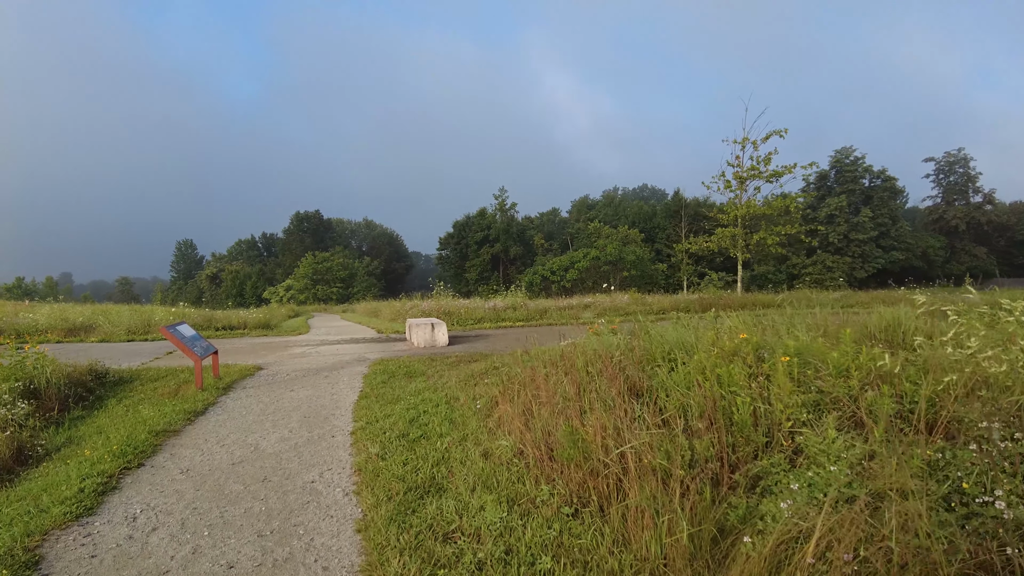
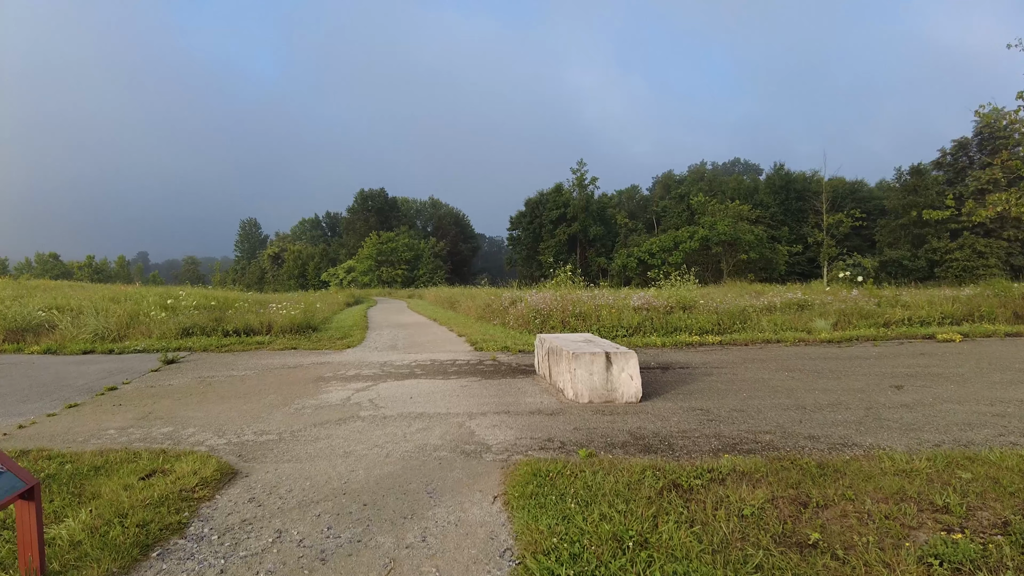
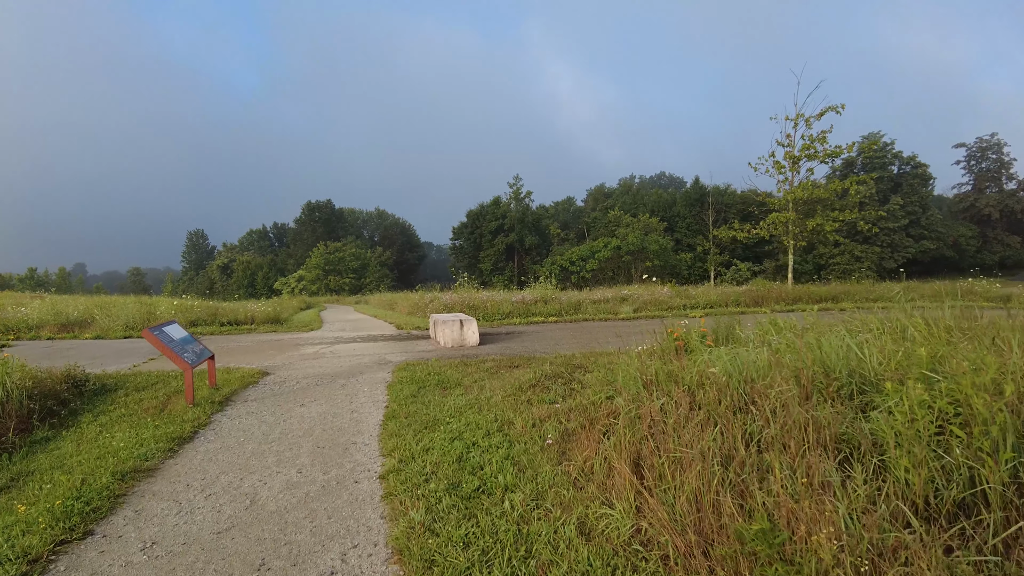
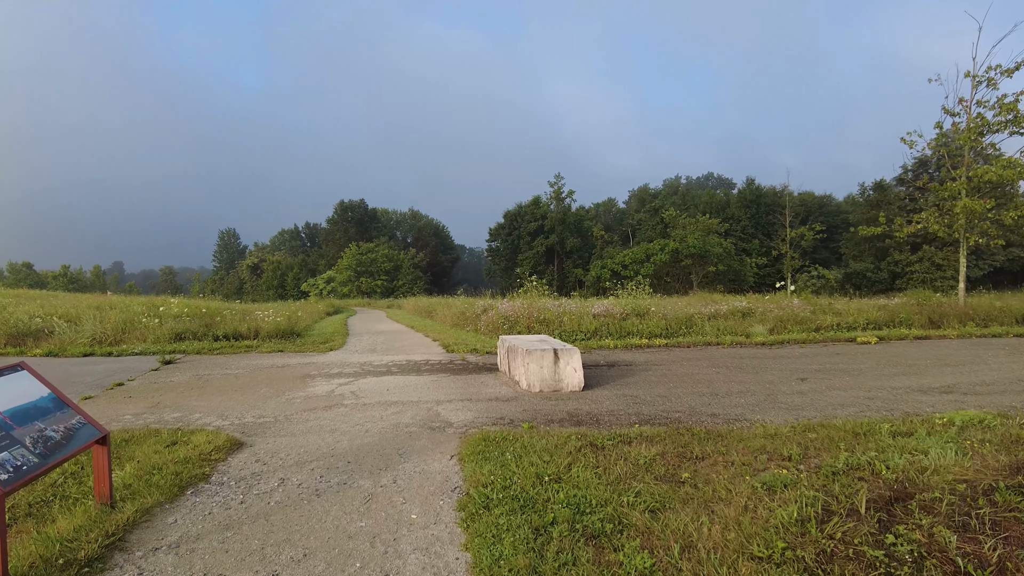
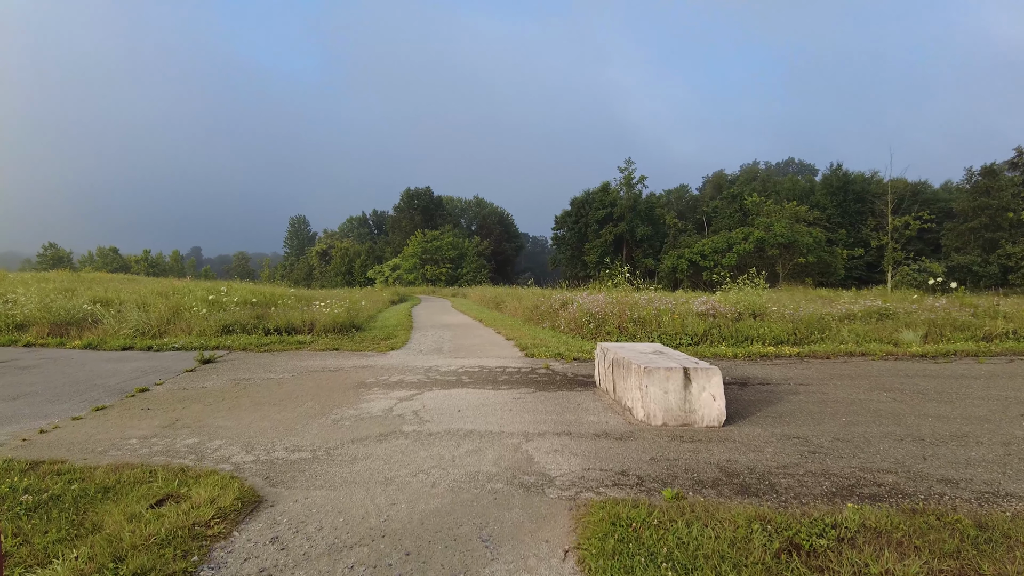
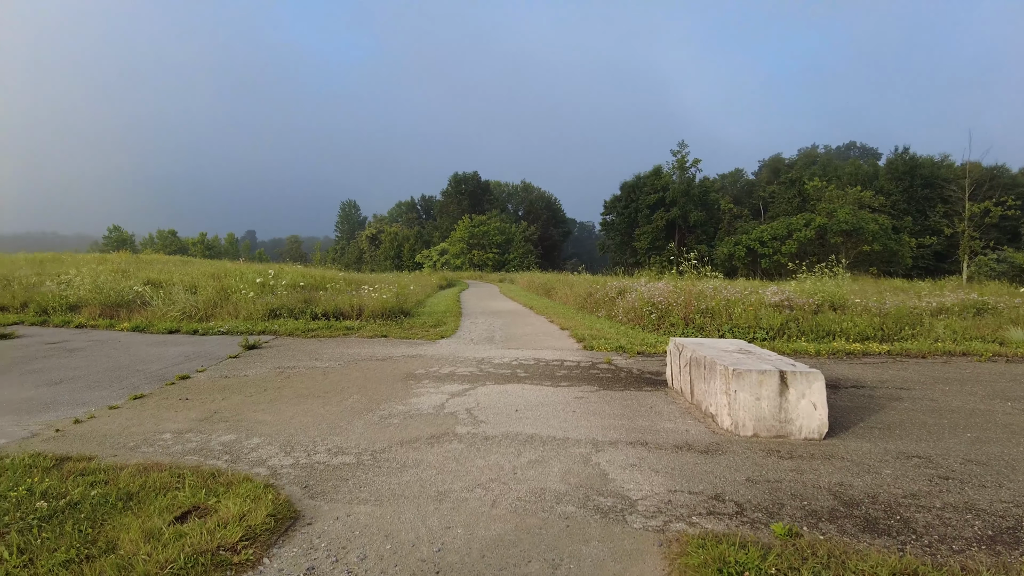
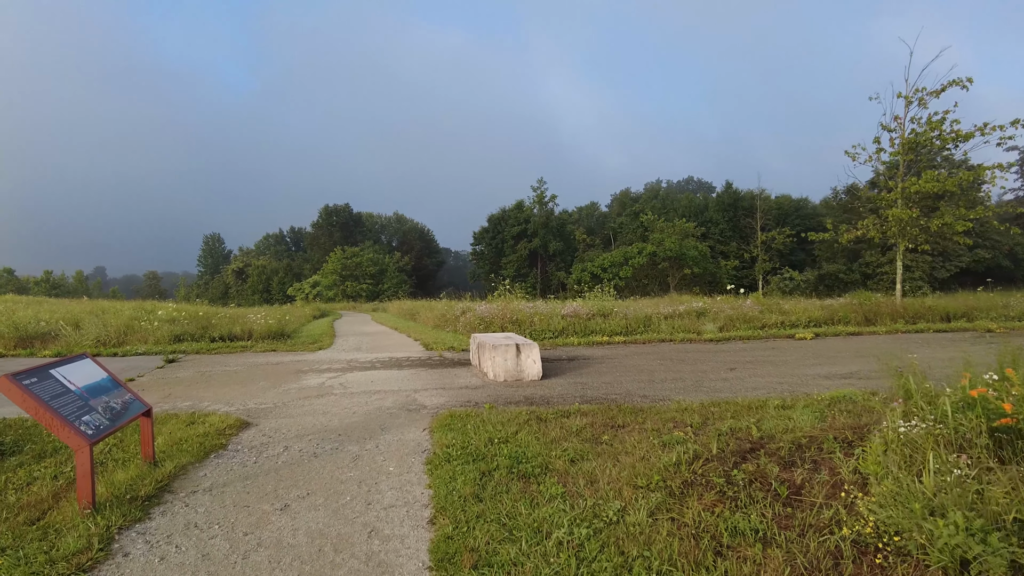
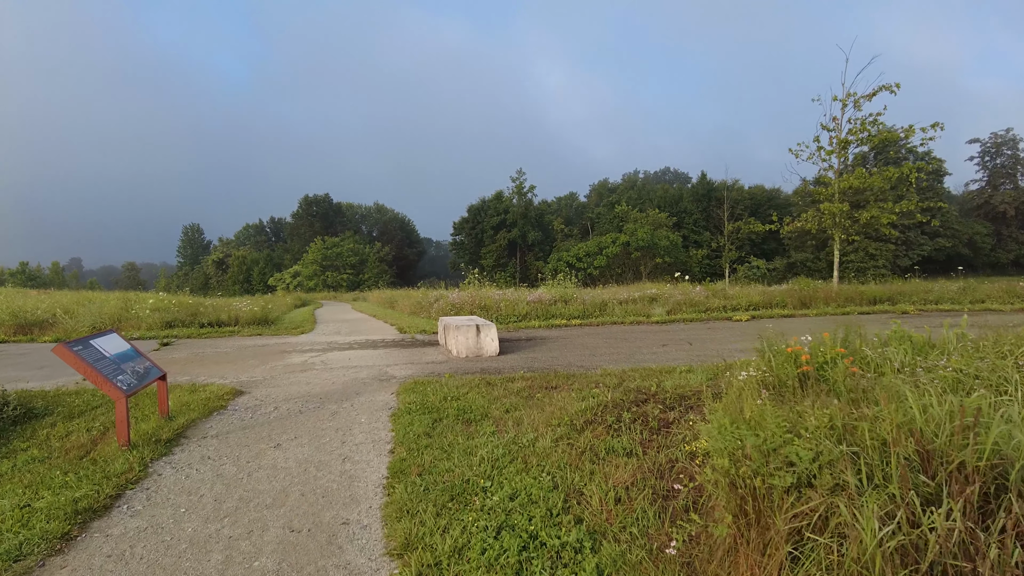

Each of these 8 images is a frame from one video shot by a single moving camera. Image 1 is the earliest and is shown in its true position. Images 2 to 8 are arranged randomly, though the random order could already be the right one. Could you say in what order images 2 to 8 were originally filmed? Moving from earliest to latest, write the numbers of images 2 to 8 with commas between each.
3, 8, 7, 4, 2, 5, 6
